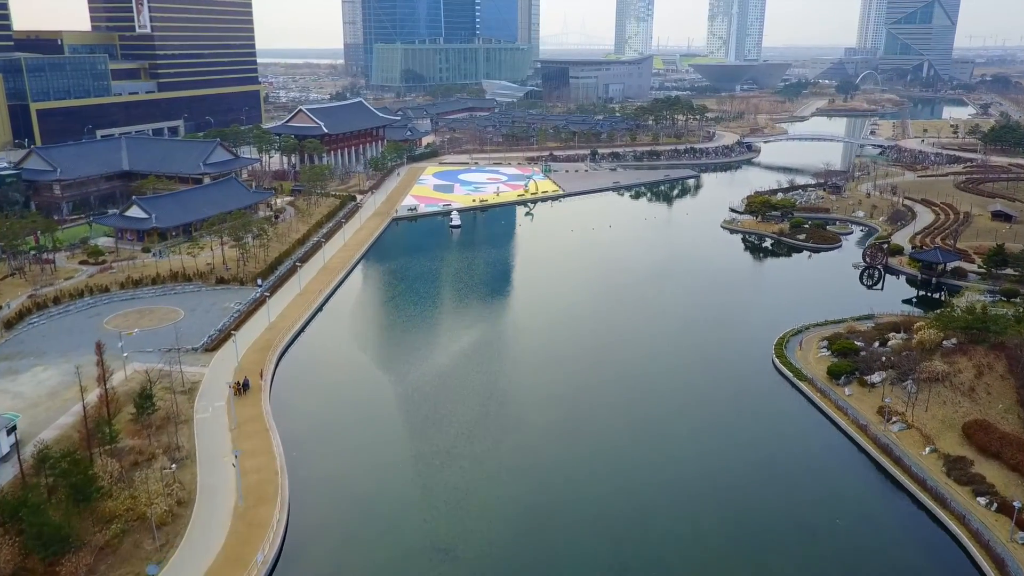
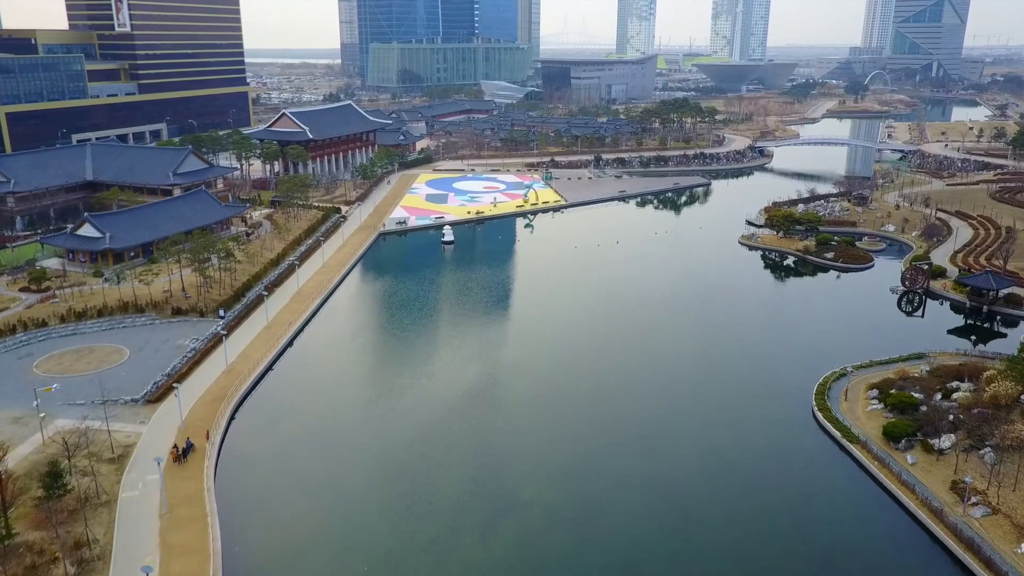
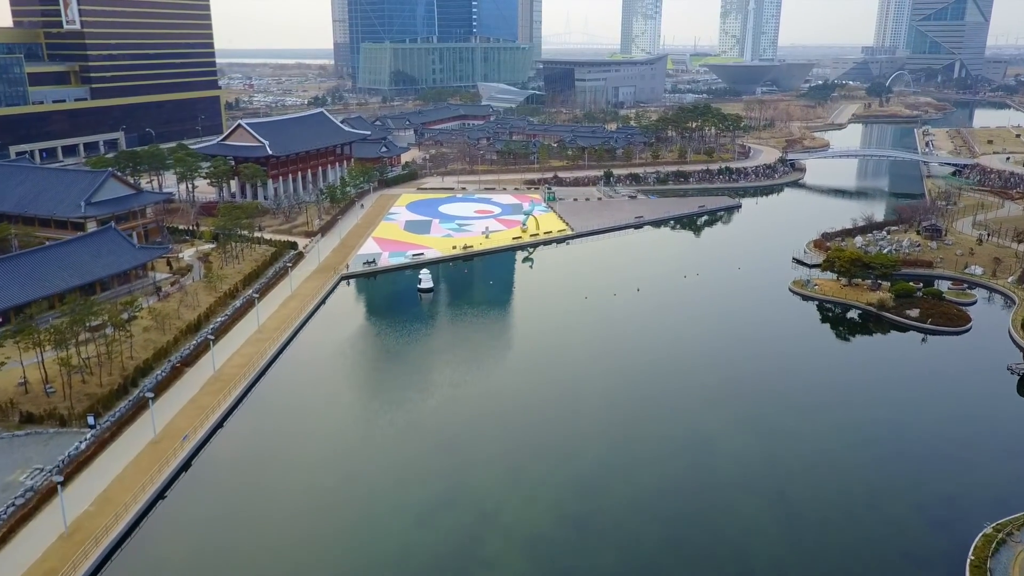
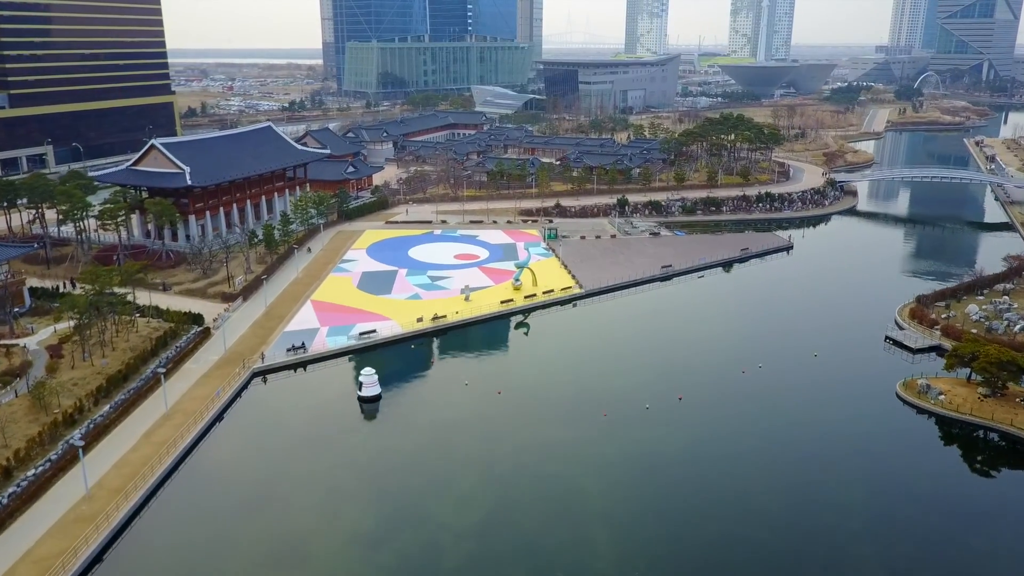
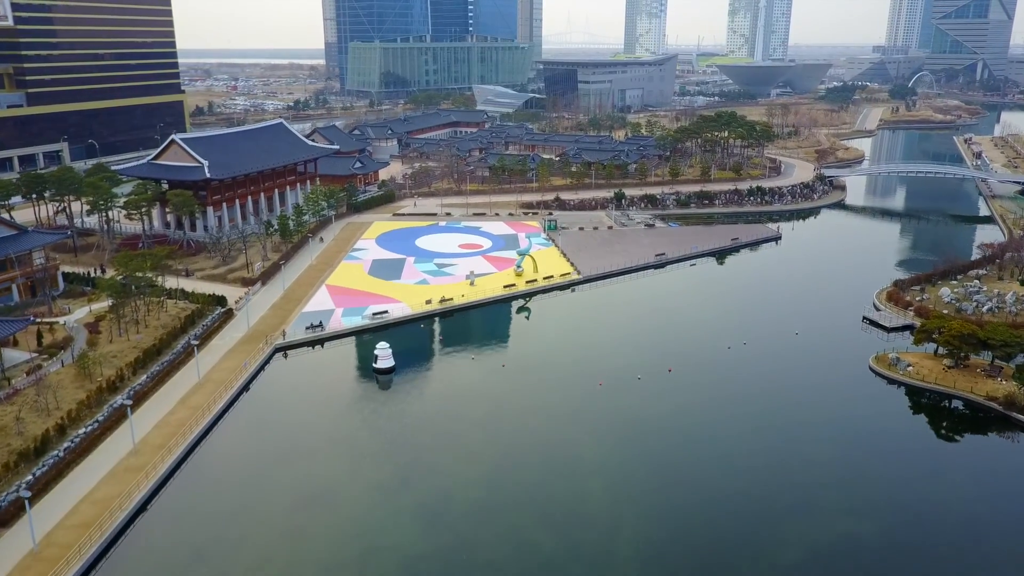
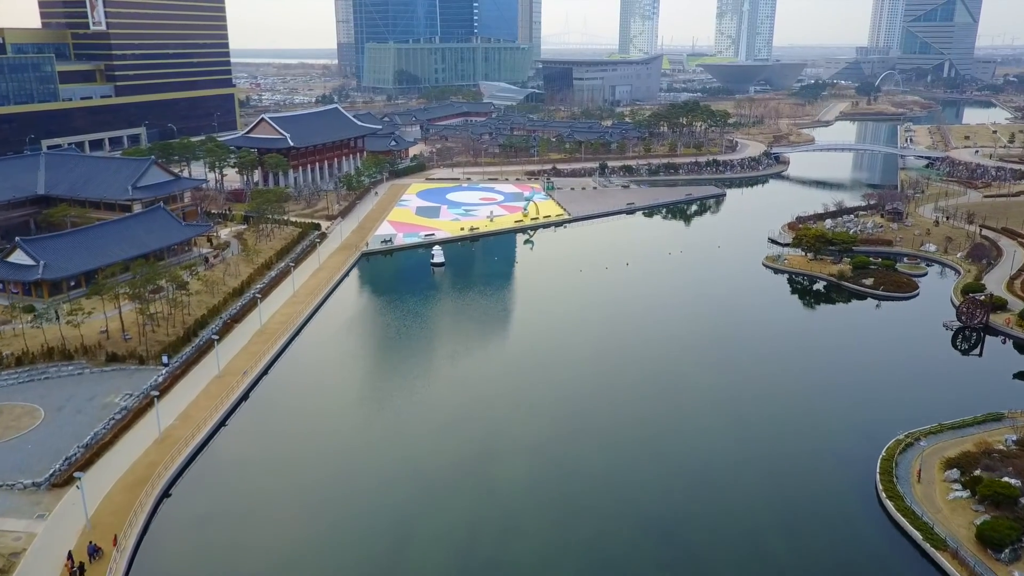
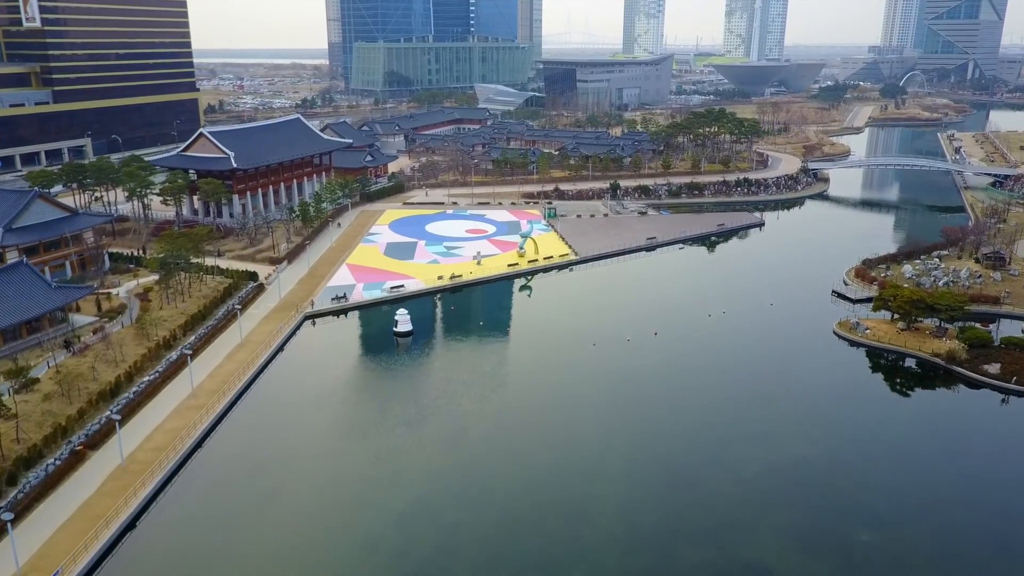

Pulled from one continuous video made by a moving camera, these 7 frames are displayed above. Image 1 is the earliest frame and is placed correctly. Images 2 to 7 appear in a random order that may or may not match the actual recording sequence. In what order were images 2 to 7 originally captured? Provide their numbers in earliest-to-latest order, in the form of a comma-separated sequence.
2, 6, 3, 7, 5, 4
